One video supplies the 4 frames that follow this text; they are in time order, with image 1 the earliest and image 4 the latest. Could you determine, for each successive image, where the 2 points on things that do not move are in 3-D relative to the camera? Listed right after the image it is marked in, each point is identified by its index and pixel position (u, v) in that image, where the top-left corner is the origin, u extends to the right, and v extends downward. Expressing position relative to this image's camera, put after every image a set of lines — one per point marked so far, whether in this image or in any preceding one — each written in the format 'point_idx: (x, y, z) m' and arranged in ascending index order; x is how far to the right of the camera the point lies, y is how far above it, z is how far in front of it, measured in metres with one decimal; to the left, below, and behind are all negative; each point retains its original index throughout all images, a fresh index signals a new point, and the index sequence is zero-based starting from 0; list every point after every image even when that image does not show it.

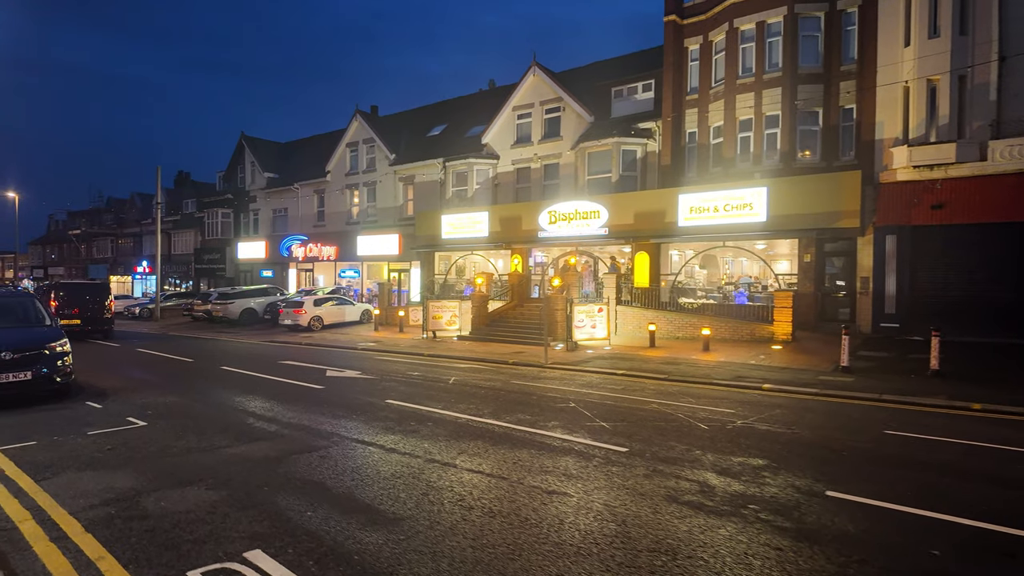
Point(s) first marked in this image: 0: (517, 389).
0: (+0.1, -1.9, +10.9) m
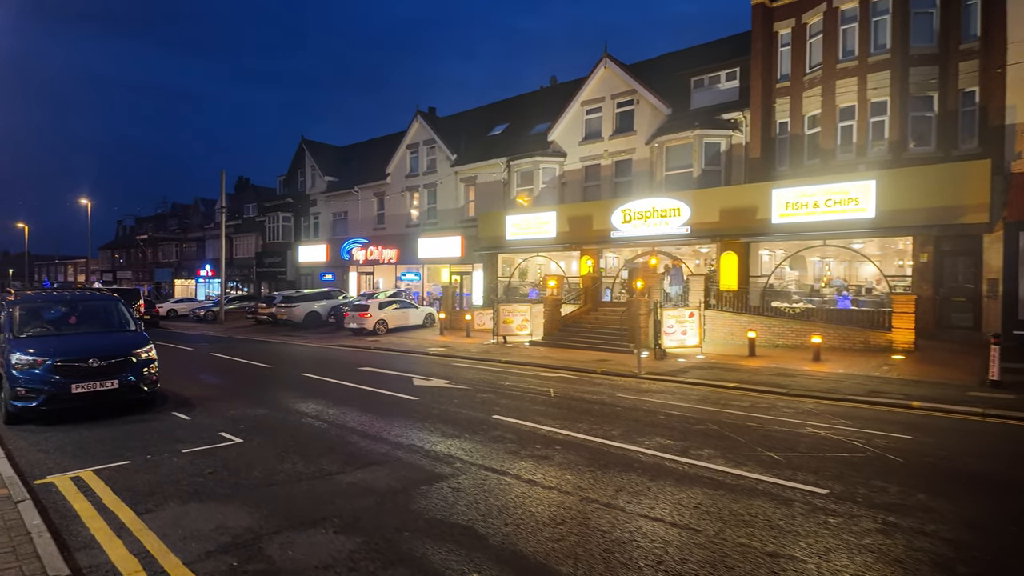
0: (+1.9, -1.9, +9.7) m
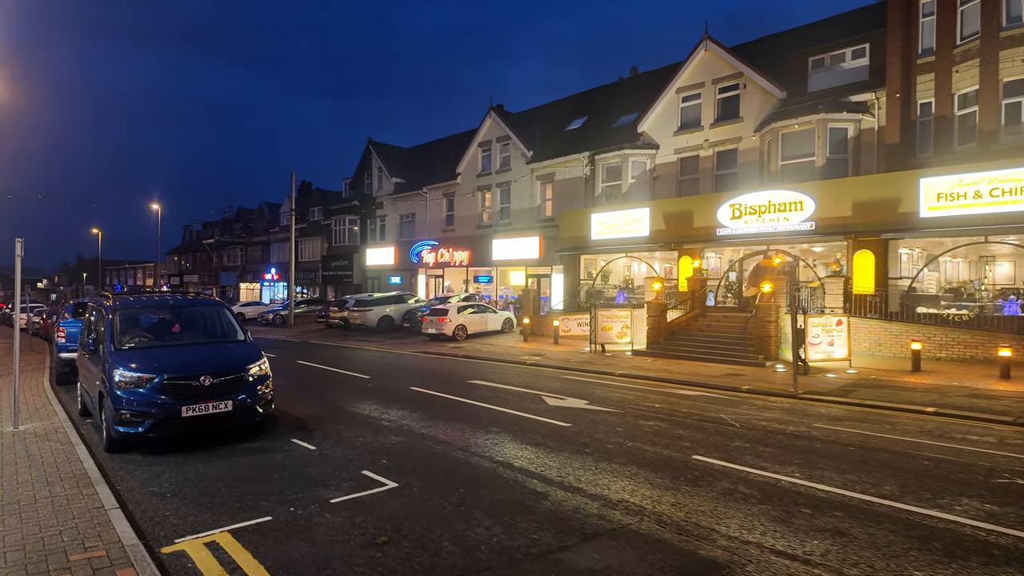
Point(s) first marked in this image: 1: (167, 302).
0: (+4.4, -2.0, +7.7) m
1: (-5.5, -0.2, +9.2) m
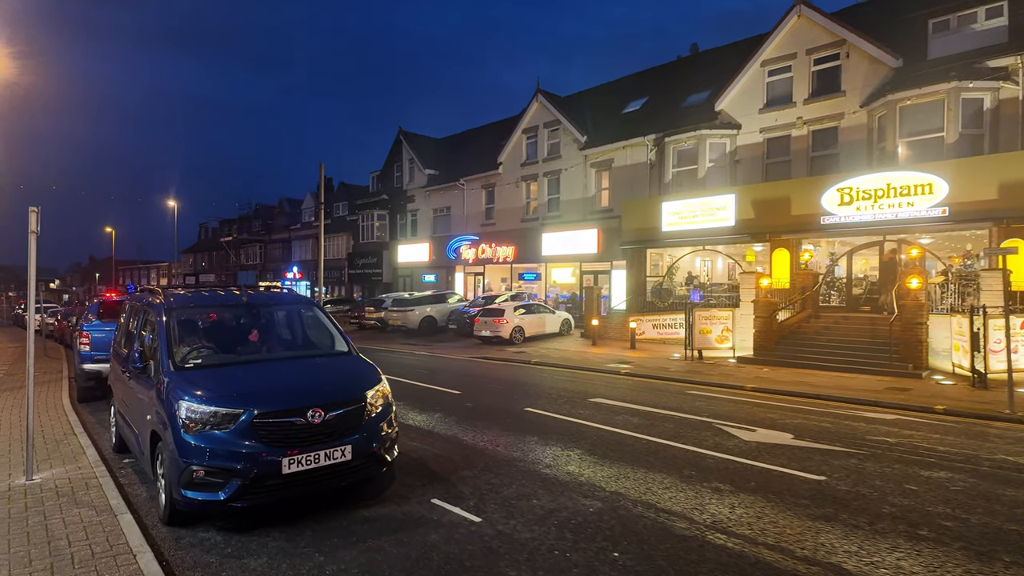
0: (+6.6, -1.9, +5.1) m
1: (-3.2, -0.1, +6.8) m
